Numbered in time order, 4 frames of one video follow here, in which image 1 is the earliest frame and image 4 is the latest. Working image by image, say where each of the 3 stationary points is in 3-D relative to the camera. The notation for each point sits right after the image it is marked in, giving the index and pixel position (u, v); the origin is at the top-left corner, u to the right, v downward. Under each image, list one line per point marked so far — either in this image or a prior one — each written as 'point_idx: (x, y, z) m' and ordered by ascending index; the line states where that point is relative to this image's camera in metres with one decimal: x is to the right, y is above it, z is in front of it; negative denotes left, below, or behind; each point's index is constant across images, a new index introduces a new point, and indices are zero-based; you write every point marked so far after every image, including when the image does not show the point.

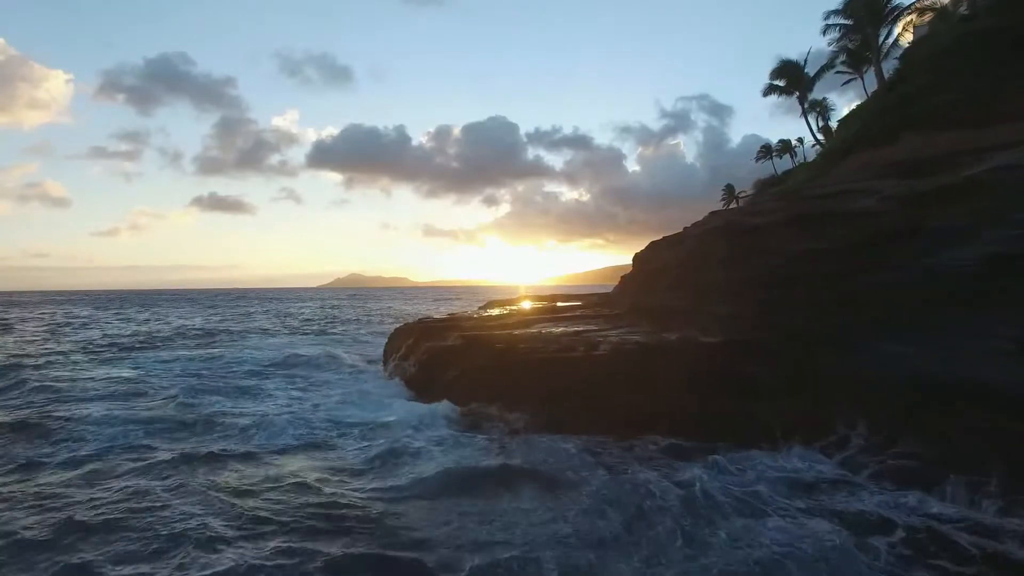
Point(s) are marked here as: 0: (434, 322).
0: (-2.5, -1.1, +19.3) m
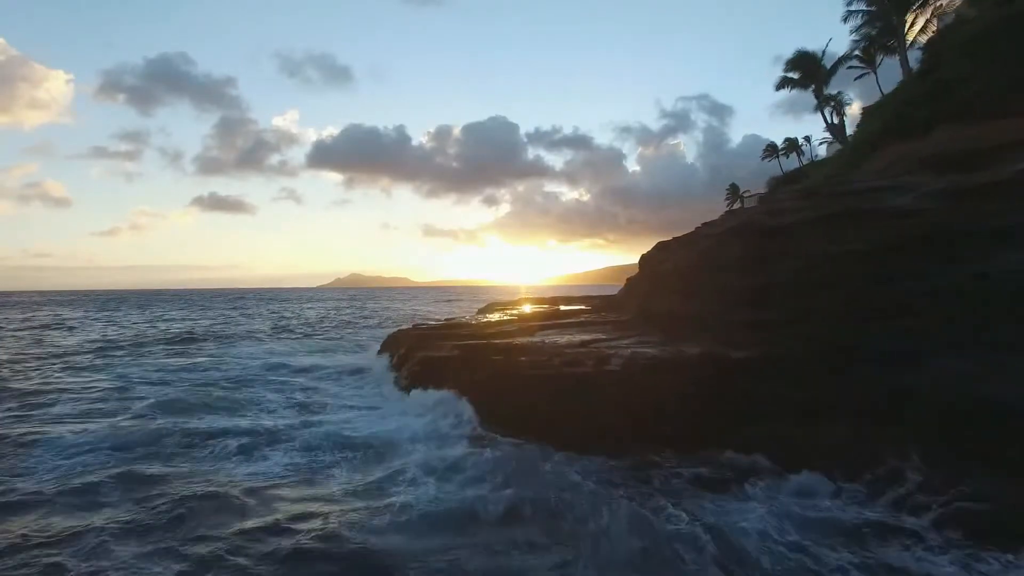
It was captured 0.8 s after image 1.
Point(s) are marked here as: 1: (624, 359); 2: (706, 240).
0: (-2.5, -1.3, +18.1) m
1: (+2.3, -1.4, +11.7) m
2: (+5.2, +1.3, +15.7) m
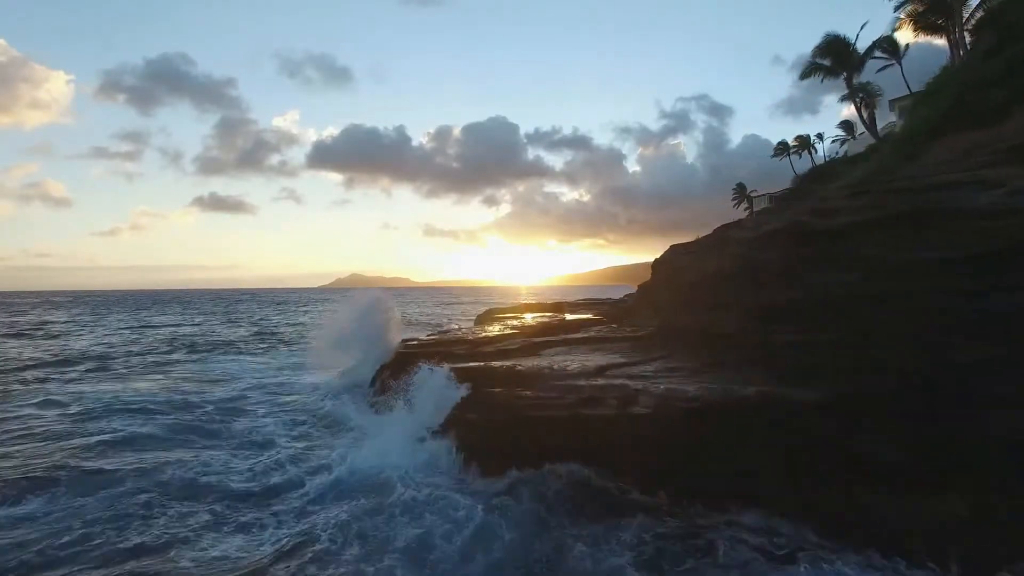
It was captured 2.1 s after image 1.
0: (-2.5, -1.6, +15.9) m
1: (+2.3, -1.7, +9.5) m
2: (+5.3, +1.0, +13.5) m
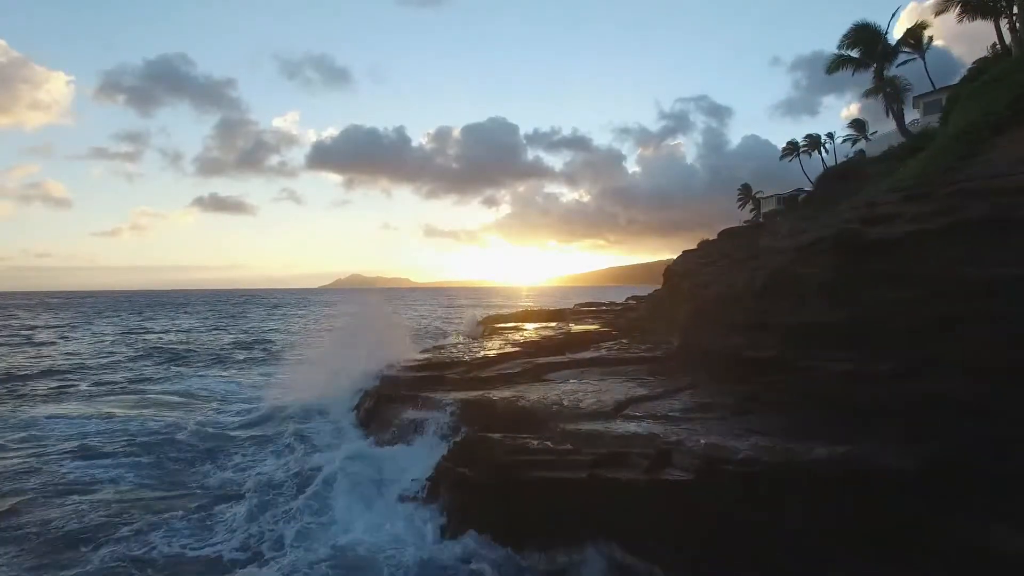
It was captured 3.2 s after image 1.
0: (-2.4, -1.9, +14.2) m
1: (+2.3, -2.1, +7.8) m
2: (+5.3, +0.7, +11.7) m
